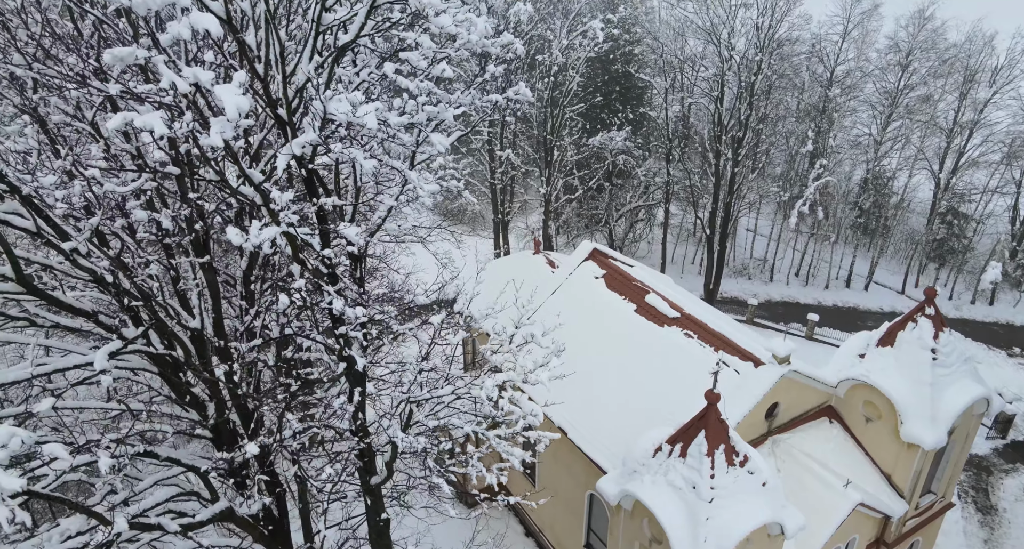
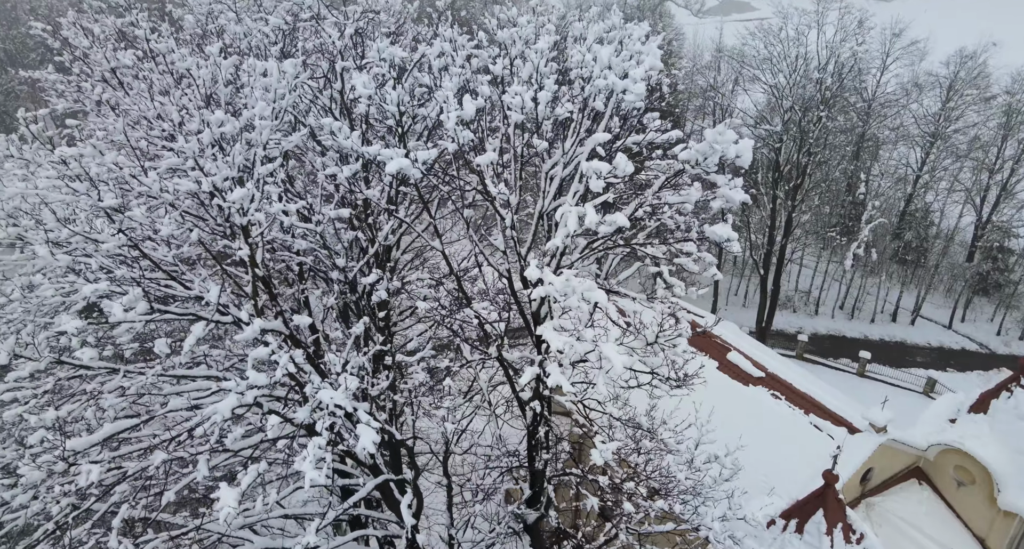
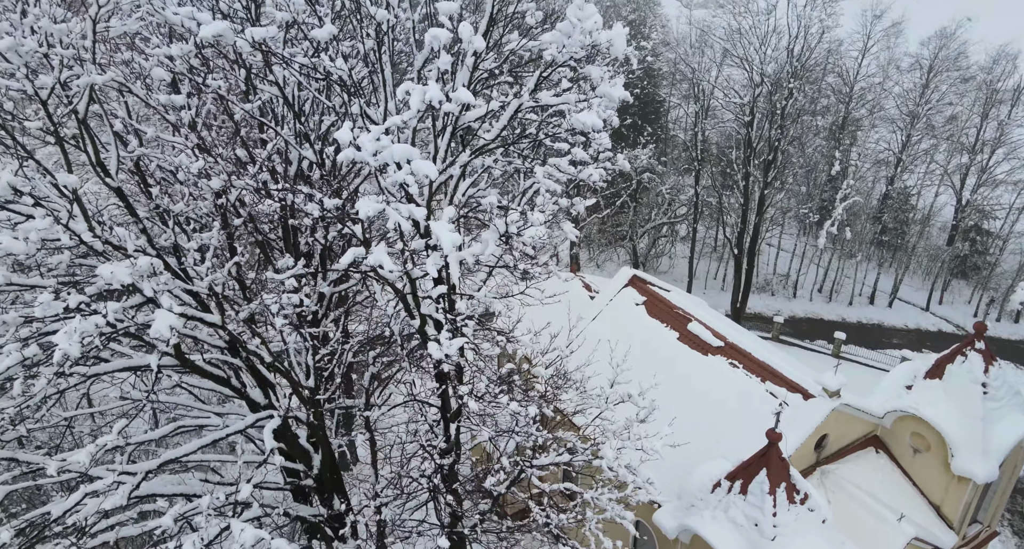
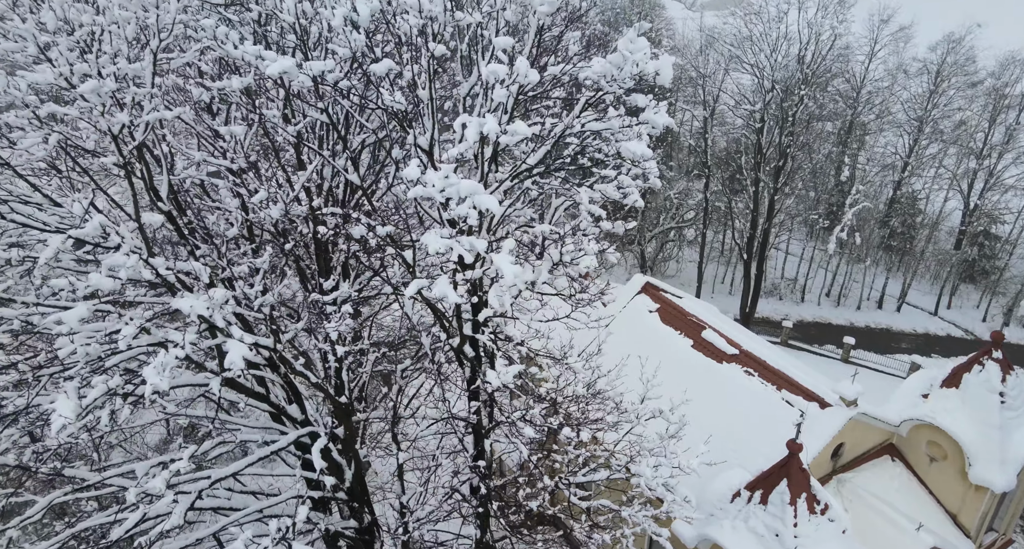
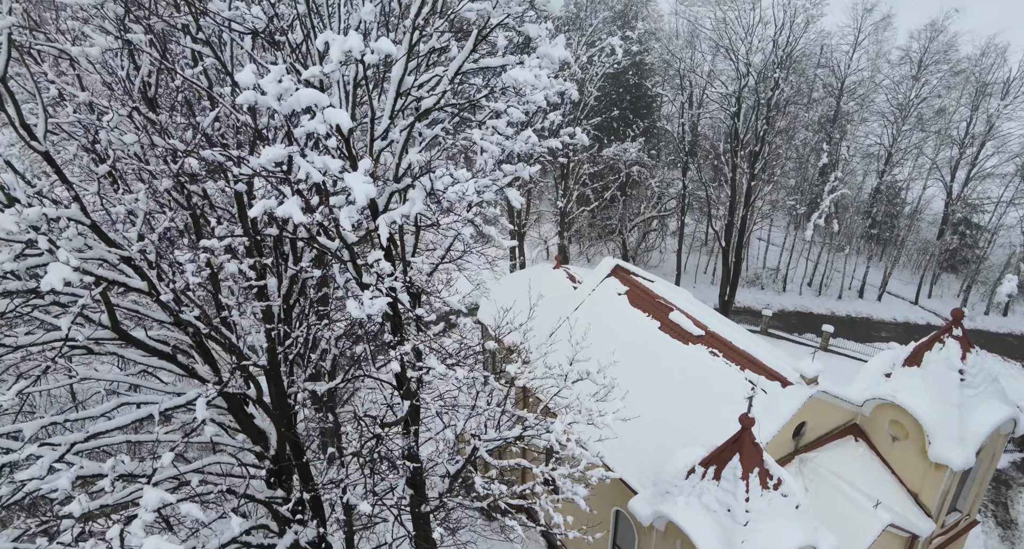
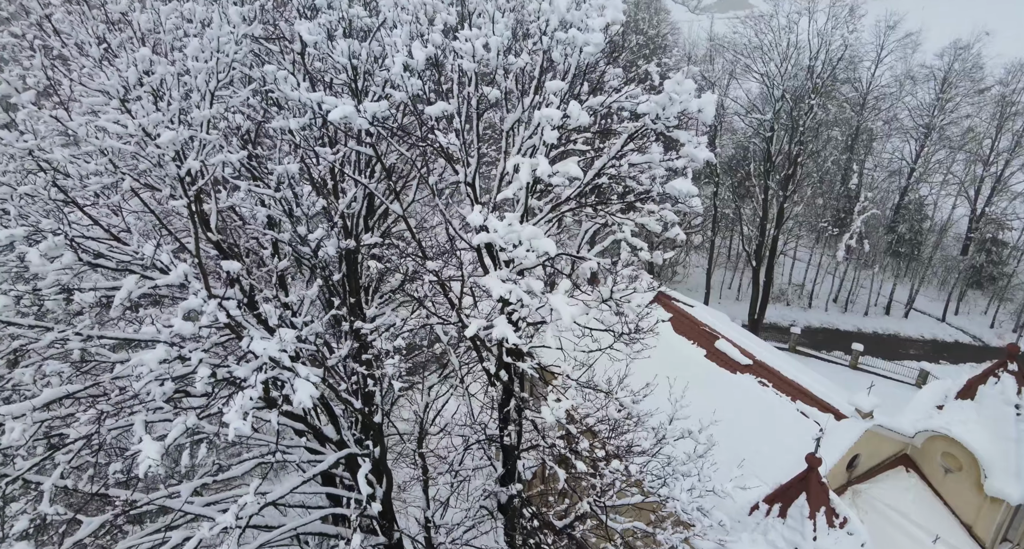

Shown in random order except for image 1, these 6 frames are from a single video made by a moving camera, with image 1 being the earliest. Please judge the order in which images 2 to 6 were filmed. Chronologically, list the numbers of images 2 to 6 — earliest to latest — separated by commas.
5, 3, 4, 6, 2
